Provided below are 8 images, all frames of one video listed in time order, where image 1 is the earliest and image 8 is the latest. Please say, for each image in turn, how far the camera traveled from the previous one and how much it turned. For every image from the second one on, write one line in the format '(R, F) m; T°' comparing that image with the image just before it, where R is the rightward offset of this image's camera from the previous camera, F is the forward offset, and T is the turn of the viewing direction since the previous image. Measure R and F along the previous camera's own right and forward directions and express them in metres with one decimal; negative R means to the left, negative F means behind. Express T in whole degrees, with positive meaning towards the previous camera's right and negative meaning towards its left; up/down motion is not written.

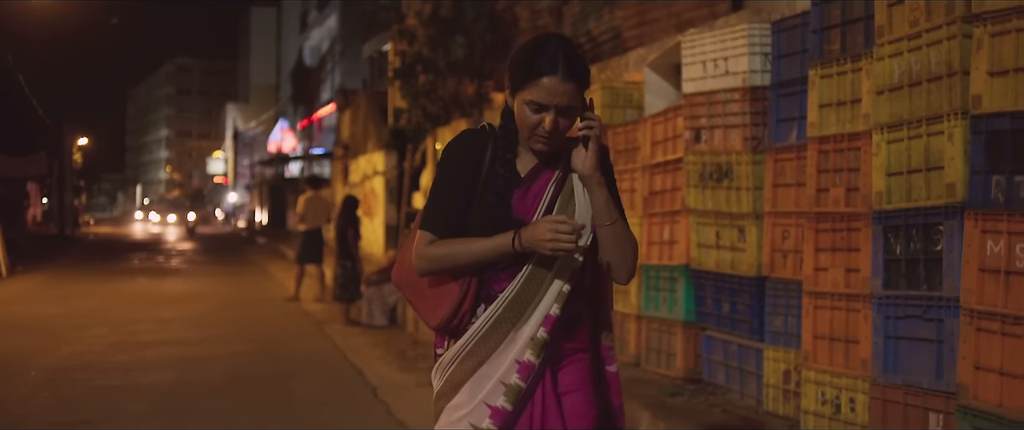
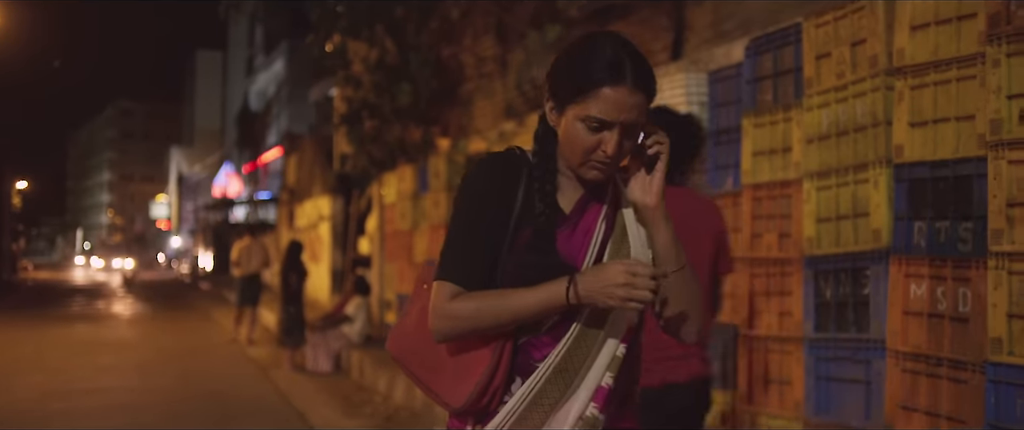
(0.0, -0.1) m; +3°
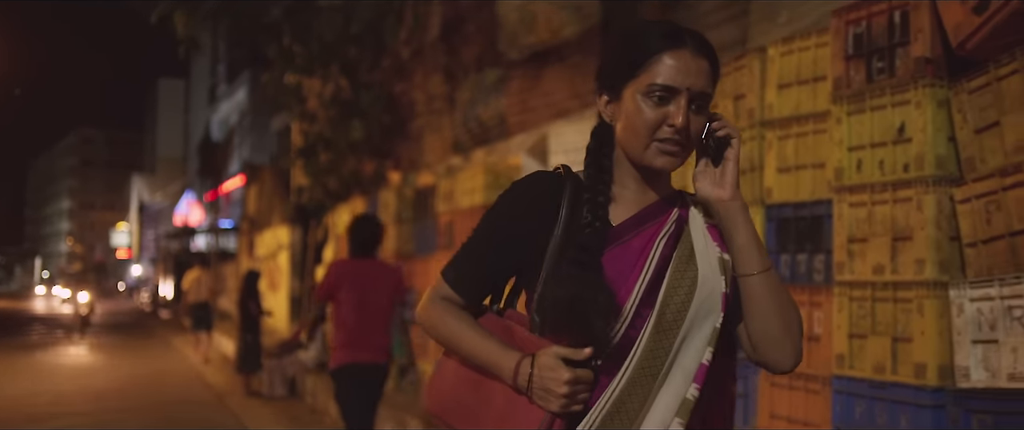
(+0.2, -0.6) m; +2°
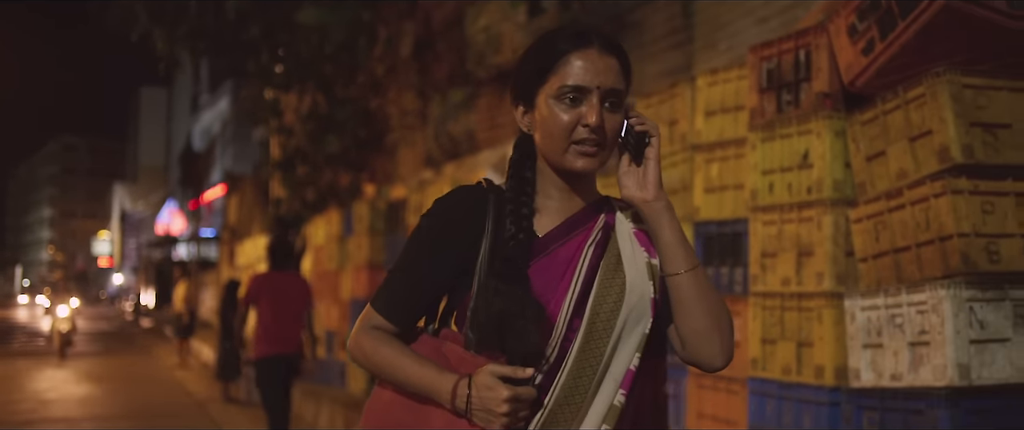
(+0.2, -0.4) m; +1°
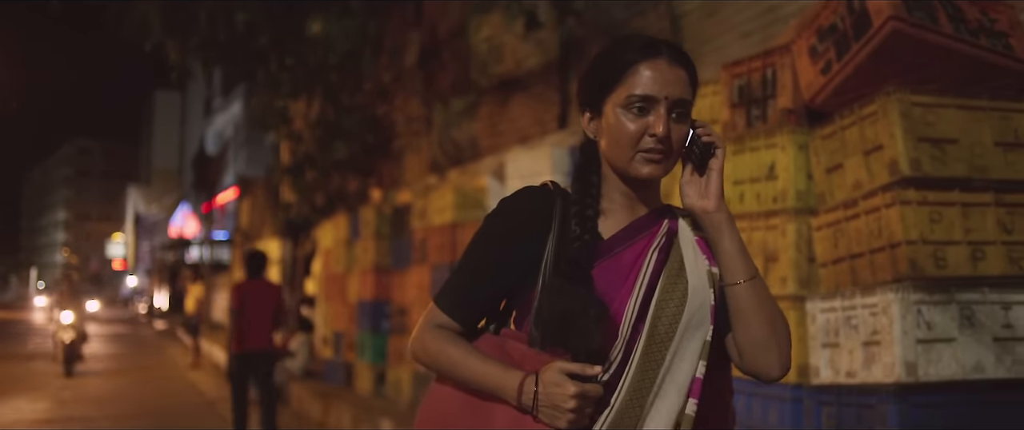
(+0.1, -0.3) m; -1°
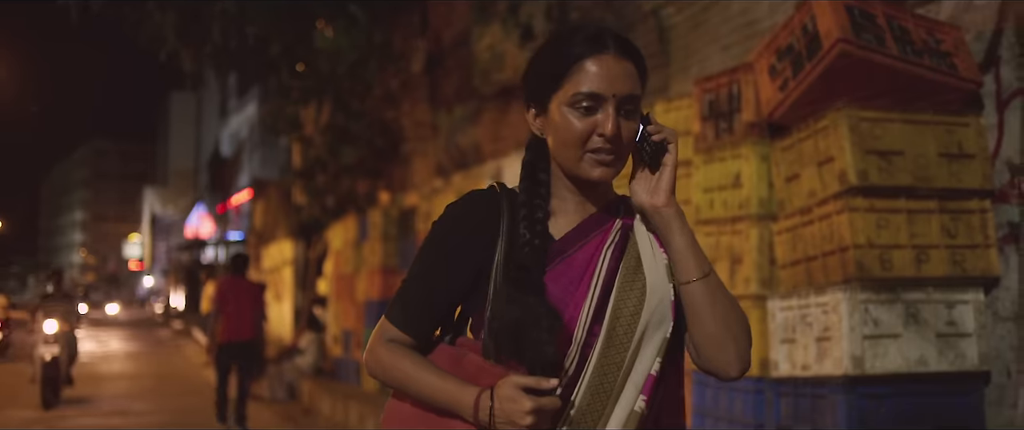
(+0.1, -0.4) m; -1°
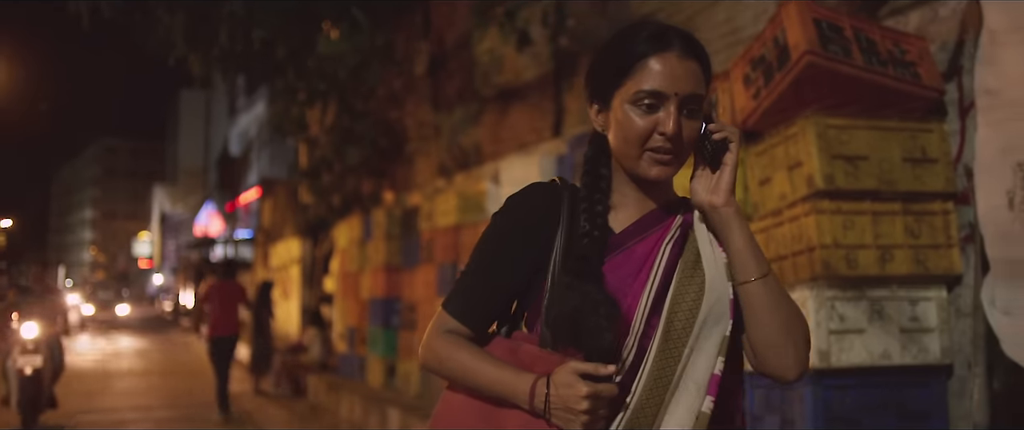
(+0.1, -0.3) m; 0°
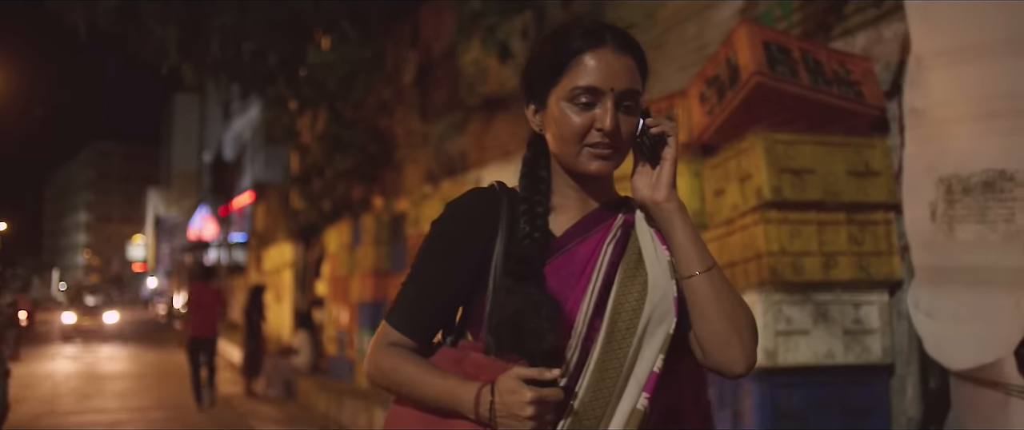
(+0.1, -0.3) m; 0°
